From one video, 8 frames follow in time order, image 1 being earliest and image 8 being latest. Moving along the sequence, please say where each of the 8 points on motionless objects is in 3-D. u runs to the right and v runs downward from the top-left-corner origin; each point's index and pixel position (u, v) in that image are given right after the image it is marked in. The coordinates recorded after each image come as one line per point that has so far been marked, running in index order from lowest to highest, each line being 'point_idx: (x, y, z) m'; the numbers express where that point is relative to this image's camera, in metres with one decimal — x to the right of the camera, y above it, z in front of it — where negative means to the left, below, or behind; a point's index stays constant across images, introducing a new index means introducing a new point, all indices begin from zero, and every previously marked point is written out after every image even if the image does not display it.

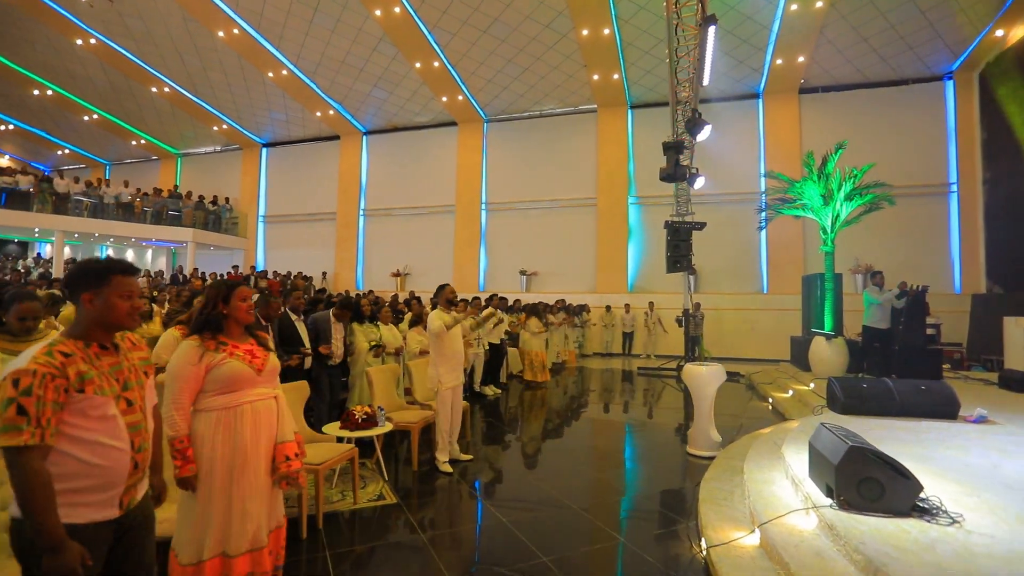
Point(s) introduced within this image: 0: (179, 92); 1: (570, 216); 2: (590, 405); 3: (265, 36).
0: (-9.5, +5.6, +14.7) m
1: (+1.6, +2.0, +14.1) m
2: (+1.3, -1.8, +8.0) m
3: (-5.7, +5.8, +11.9) m
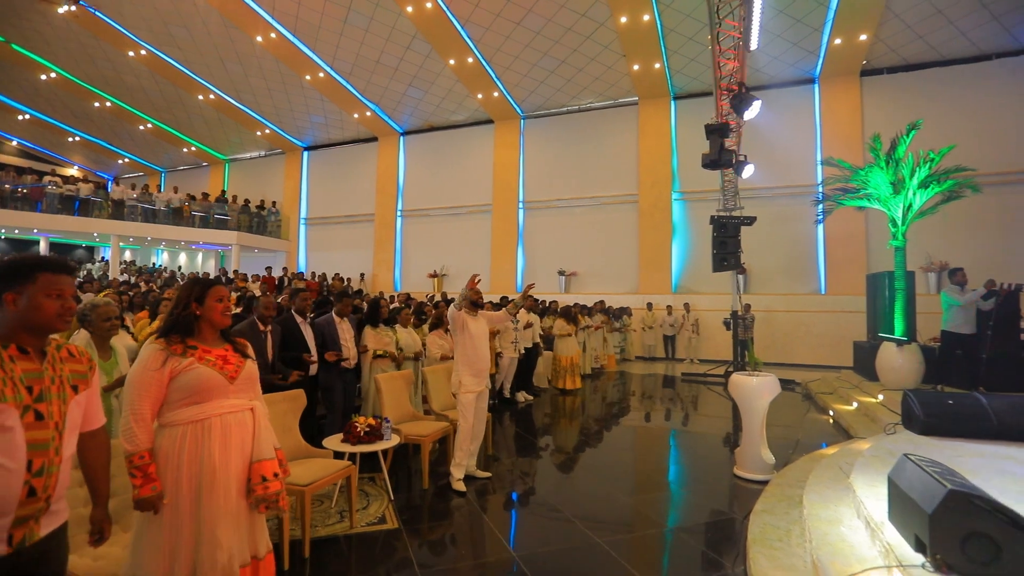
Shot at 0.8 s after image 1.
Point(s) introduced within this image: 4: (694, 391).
0: (-8.4, +5.6, +15.1) m
1: (+2.6, +2.0, +13.6) m
2: (+1.7, -1.8, +7.5) m
3: (-4.9, +5.8, +12.0) m
4: (+3.2, -1.8, +9.0) m
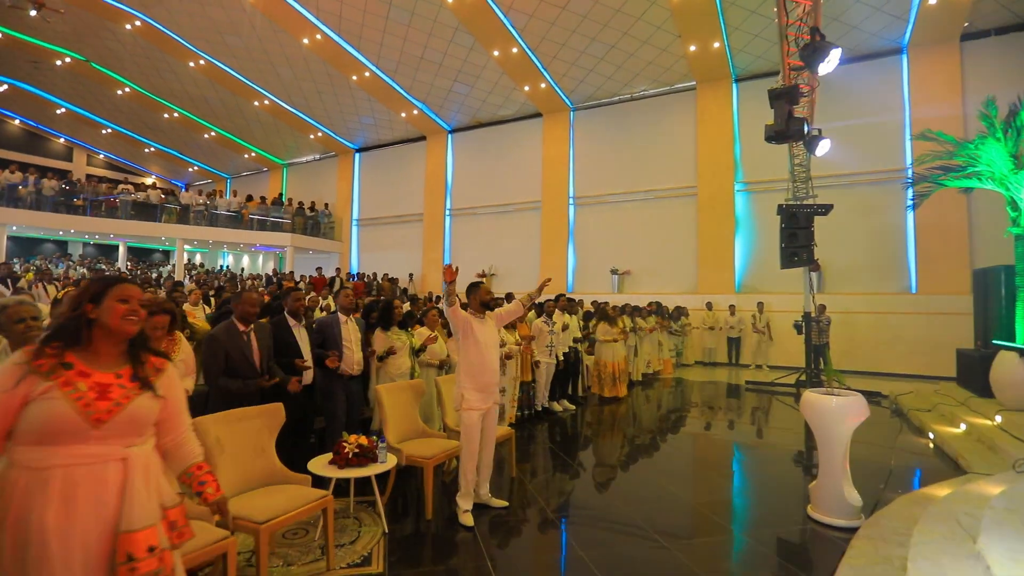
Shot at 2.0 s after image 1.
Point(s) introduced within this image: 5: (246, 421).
0: (-7.0, +5.5, +15.4) m
1: (+3.8, +2.0, +12.7) m
2: (+2.3, -1.8, +6.7) m
3: (-3.8, +5.8, +11.9) m
4: (+3.9, -1.7, +8.1) m
5: (-1.3, -0.7, +2.6) m
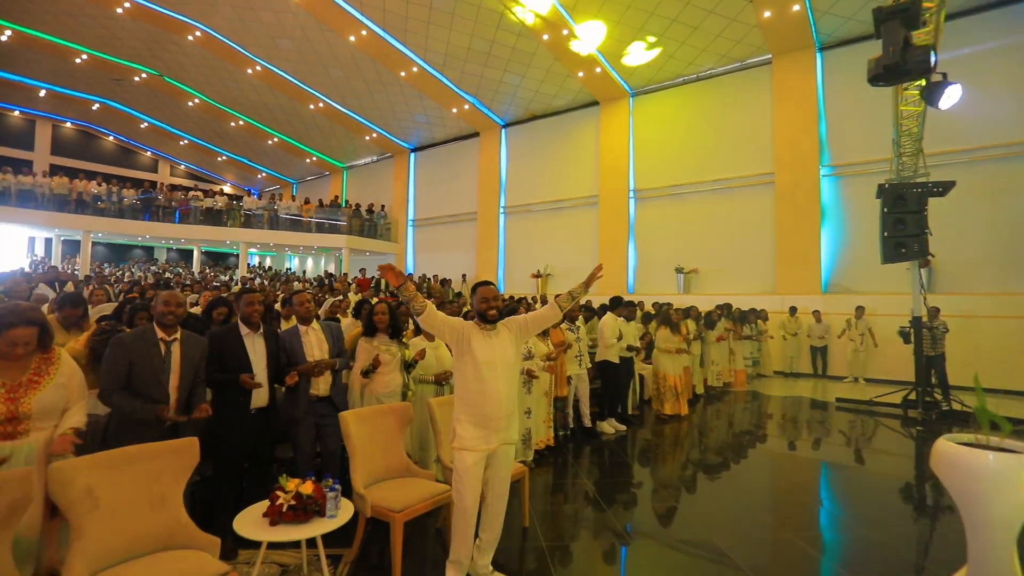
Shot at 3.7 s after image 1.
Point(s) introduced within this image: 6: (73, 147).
0: (-5.4, +5.5, +15.4) m
1: (+5.0, +2.0, +11.3) m
2: (+2.7, -1.7, +5.6) m
3: (-2.7, +5.7, +11.6) m
4: (+4.5, -1.7, +6.7) m
5: (-1.4, -0.7, +2.0) m
6: (-16.9, +5.4, +19.8) m
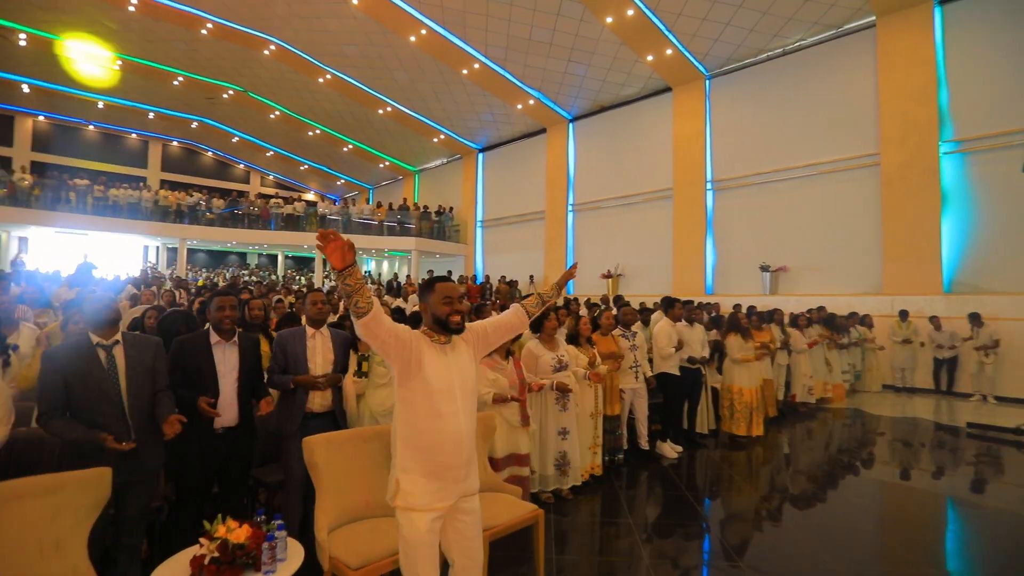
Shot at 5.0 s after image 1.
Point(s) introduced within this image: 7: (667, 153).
0: (-3.4, +5.4, +15.6) m
1: (+6.2, +2.0, +9.9) m
2: (+3.1, -1.7, +4.6) m
3: (-1.3, +5.7, +11.3) m
4: (+5.0, -1.7, +5.4) m
5: (-1.5, -0.7, +1.6) m
6: (-14.1, +5.3, +21.7) m
7: (+3.7, +3.2, +12.3) m
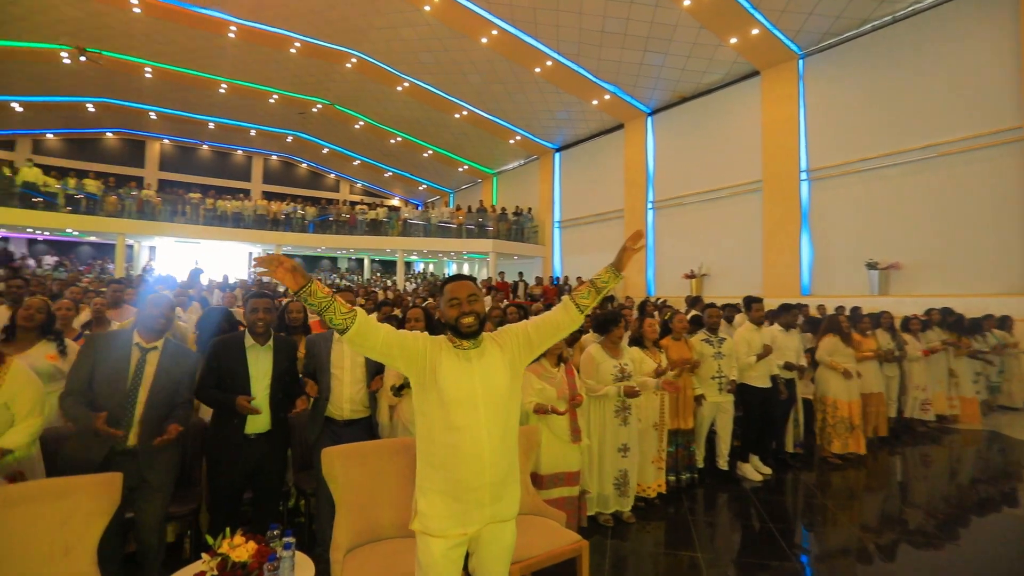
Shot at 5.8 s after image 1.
0: (-1.1, +5.4, +15.7) m
1: (+7.5, +2.0, +8.5) m
2: (+3.6, -1.7, +3.8) m
3: (+0.2, +5.7, +11.2) m
4: (+5.6, -1.7, +4.3) m
5: (-1.5, -0.7, +1.6) m
6: (-10.7, +5.2, +23.5) m
7: (+5.4, +3.2, +11.3) m
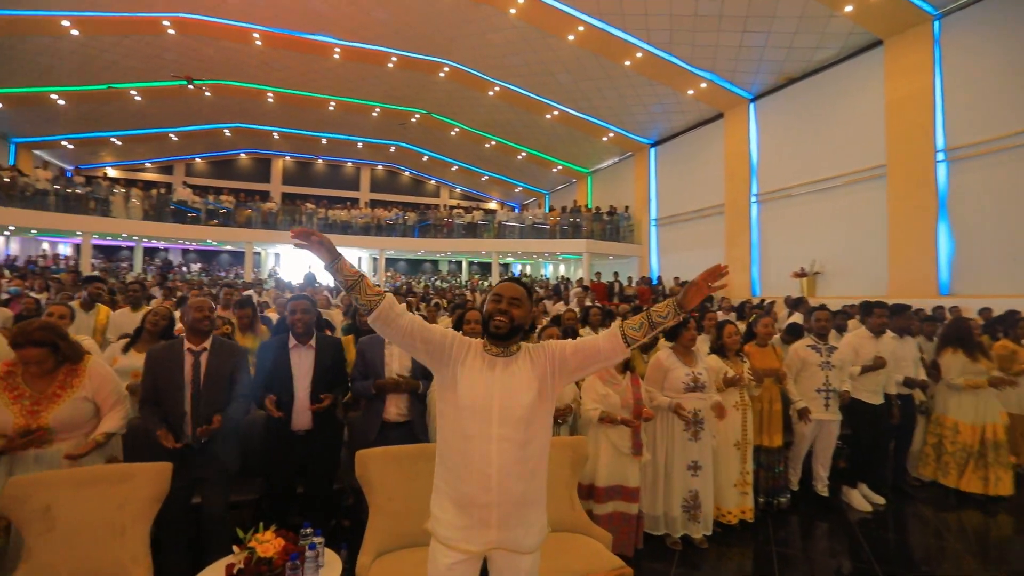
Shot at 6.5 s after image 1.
0: (+1.7, +5.3, +15.5) m
1: (+8.7, +2.0, +6.8) m
2: (+4.0, -1.7, +2.9) m
3: (+2.1, +5.6, +10.9) m
4: (+6.1, -1.7, +3.0) m
5: (-1.4, -0.7, +1.8) m
6: (-6.2, +5.1, +25.0) m
7: (+7.2, +3.2, +10.0) m
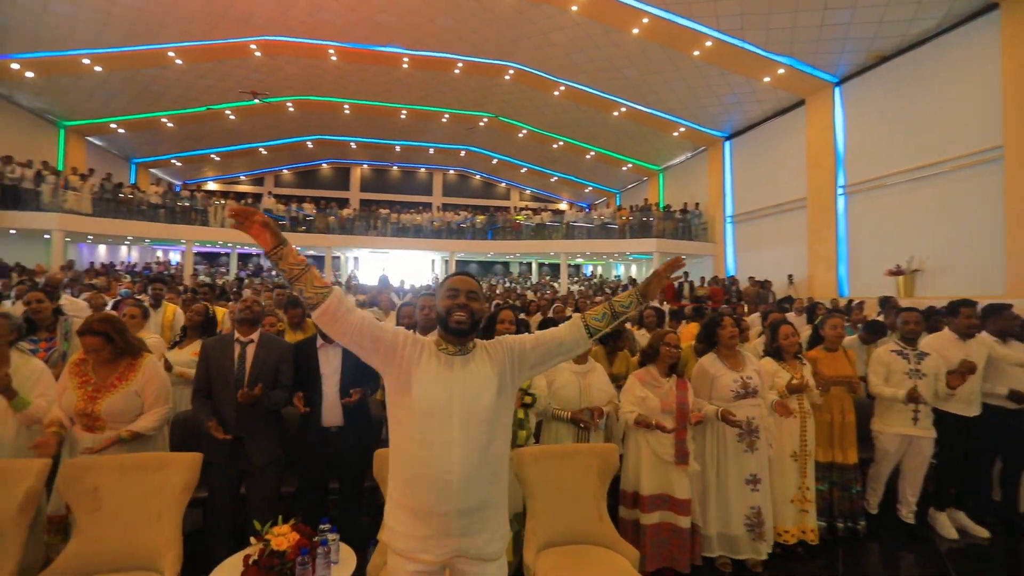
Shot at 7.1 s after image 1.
0: (+3.6, +5.3, +15.1) m
1: (+9.4, +2.1, +5.4) m
2: (+4.2, -1.7, +2.3) m
3: (+3.4, +5.6, +10.4) m
4: (+6.2, -1.6, +2.1) m
5: (-1.4, -0.7, +1.9) m
6: (-2.8, +5.0, +25.6) m
7: (+8.3, +3.3, +8.8) m
